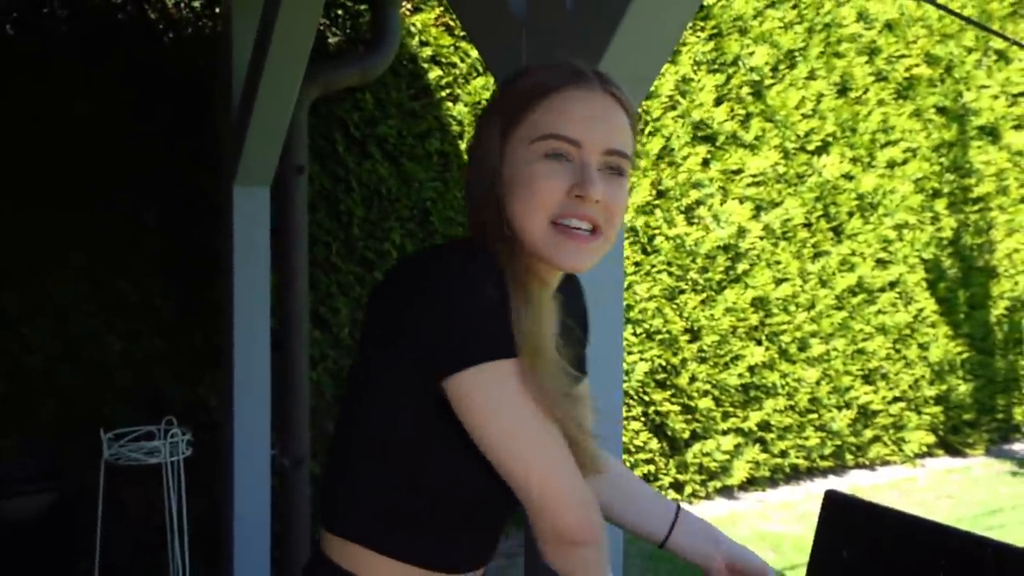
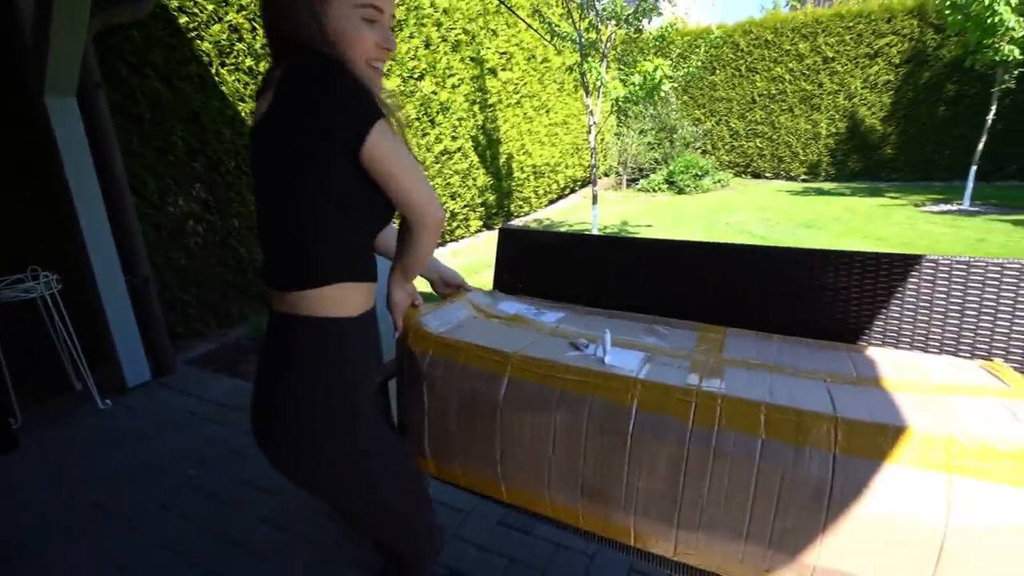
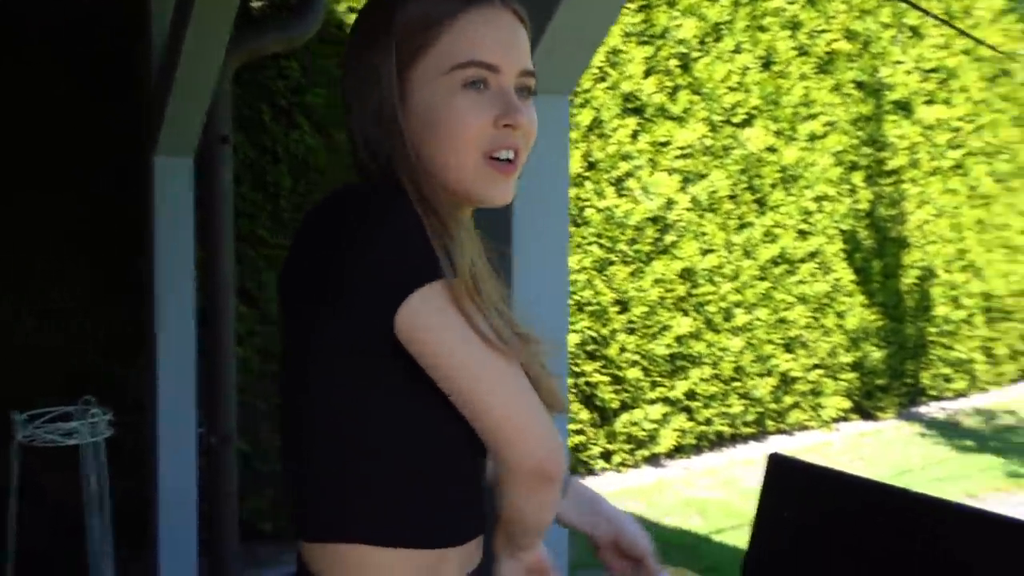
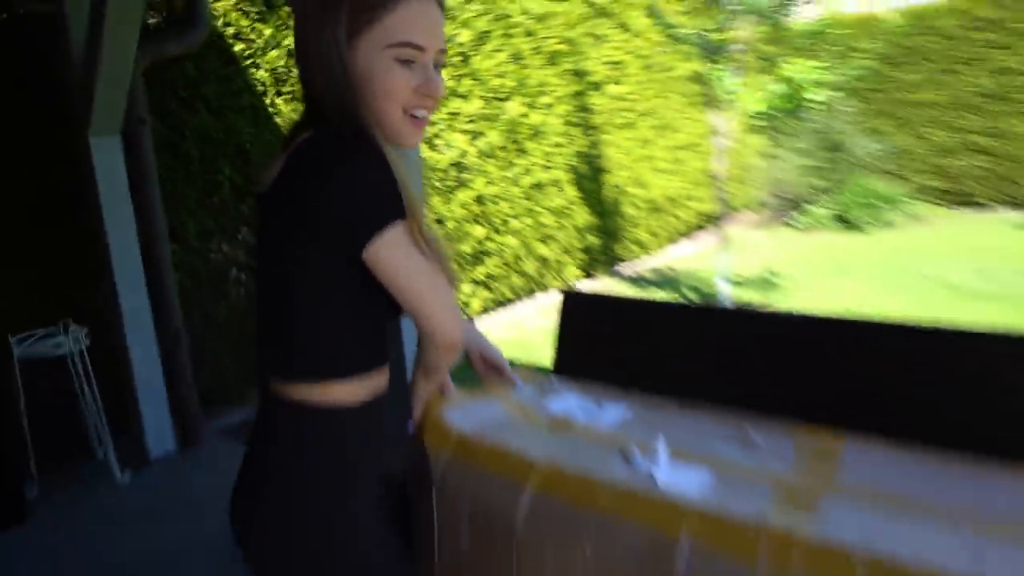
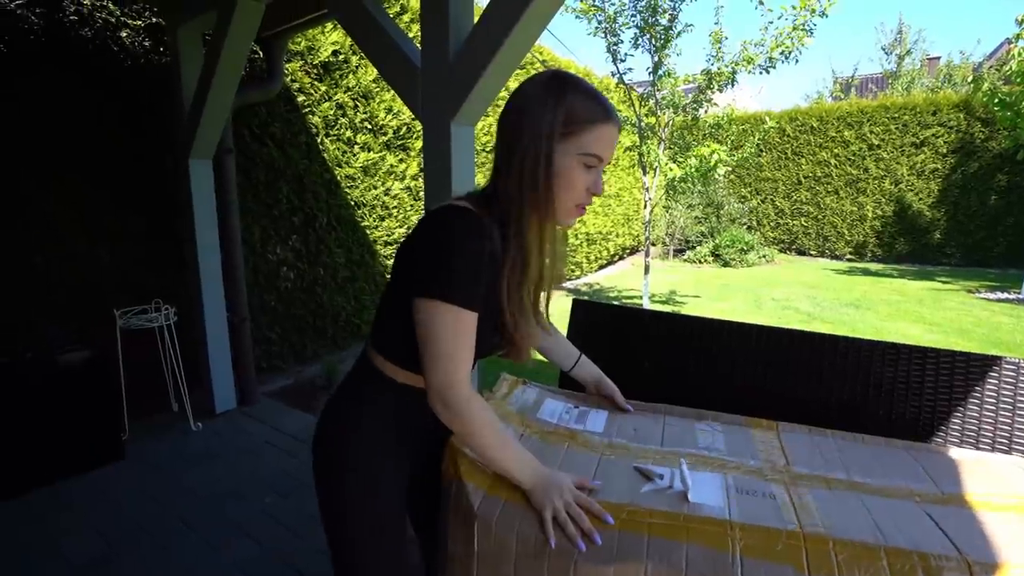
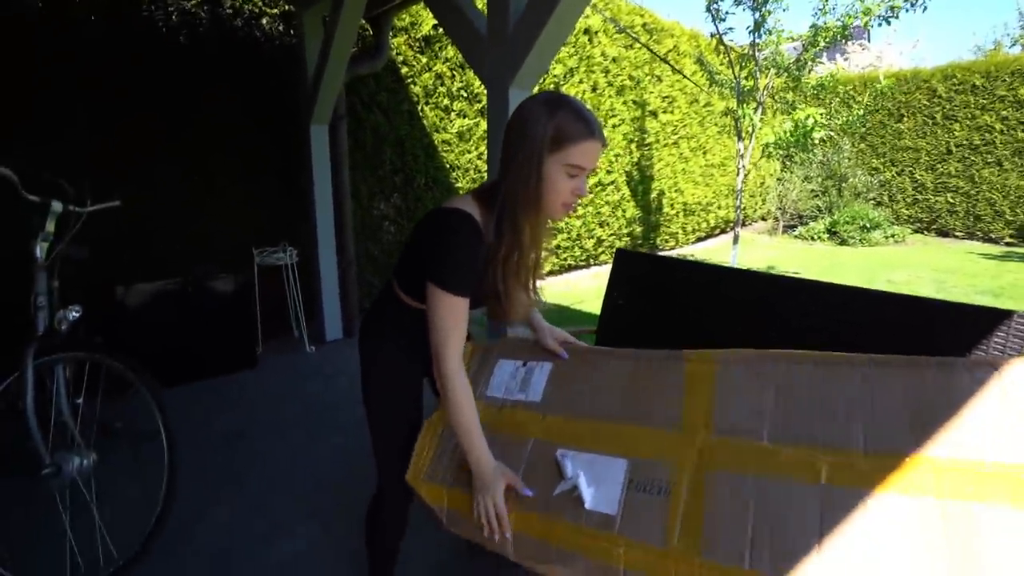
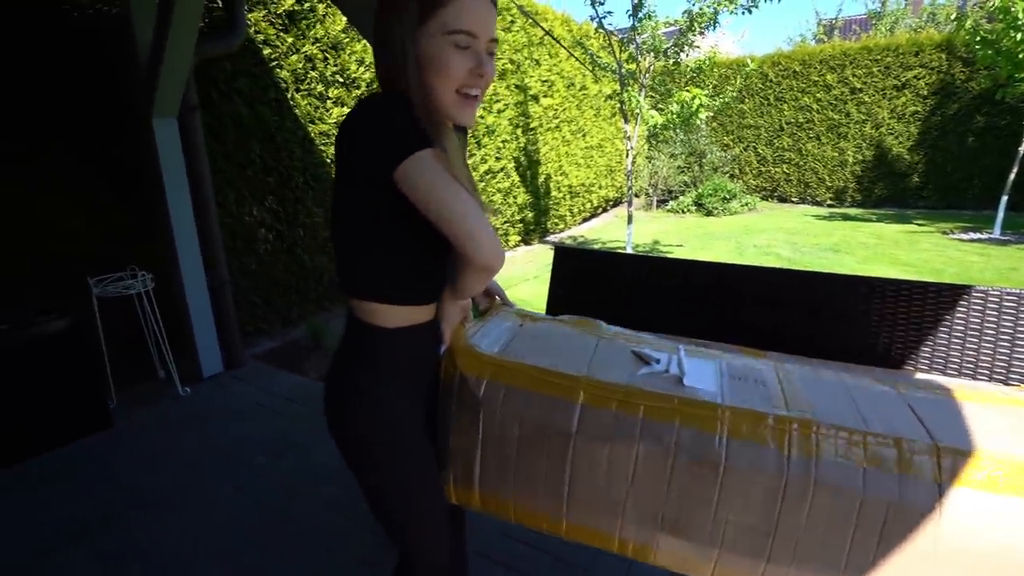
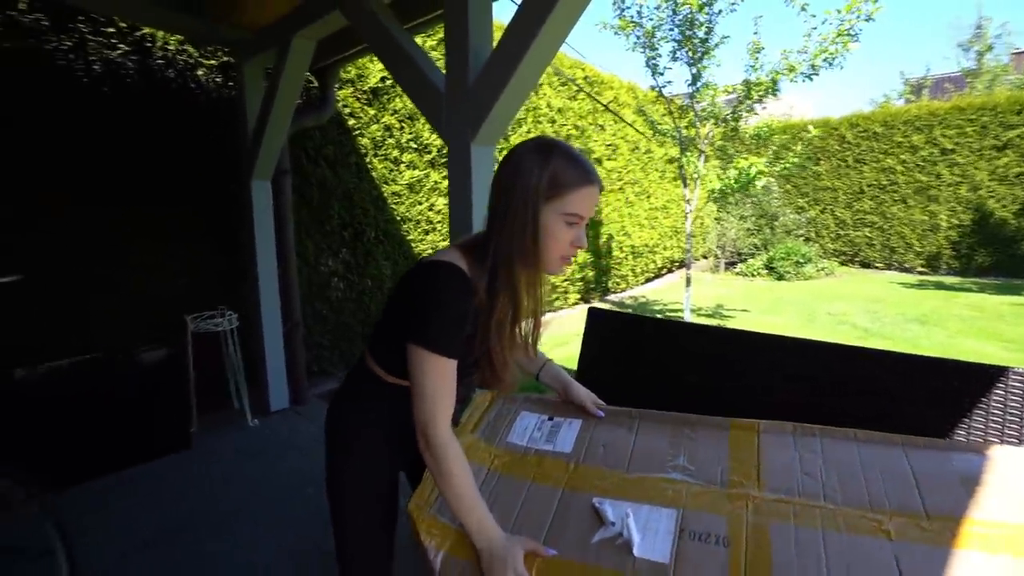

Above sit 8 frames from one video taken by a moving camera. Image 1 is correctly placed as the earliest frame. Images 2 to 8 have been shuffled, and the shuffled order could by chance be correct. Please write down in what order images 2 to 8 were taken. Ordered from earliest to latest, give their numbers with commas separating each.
3, 4, 2, 7, 5, 8, 6
